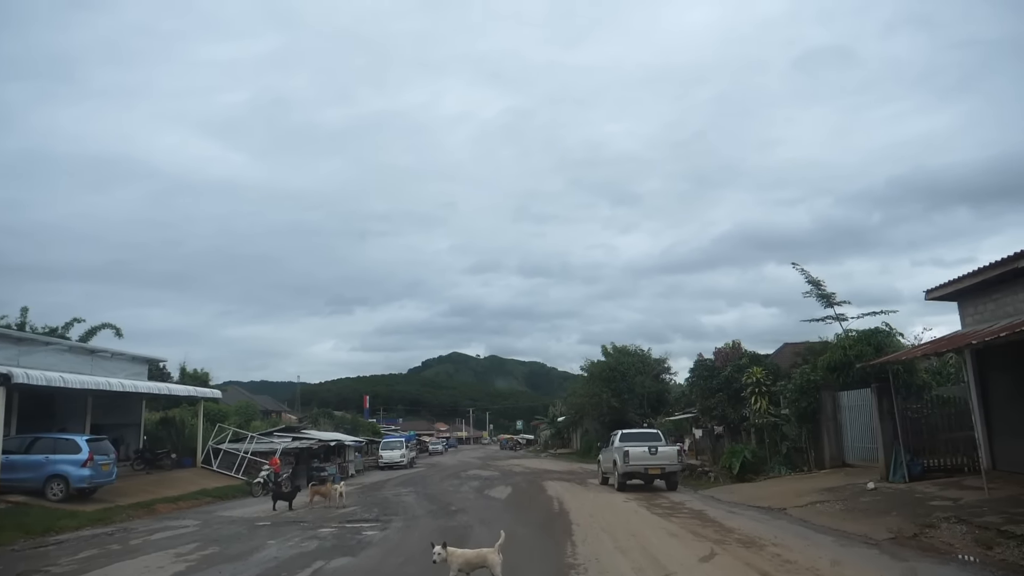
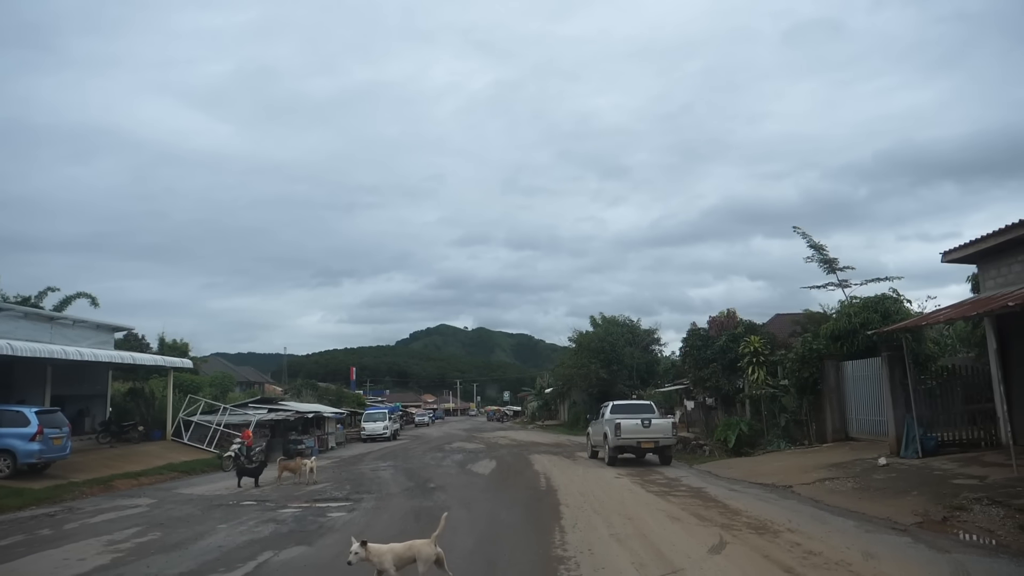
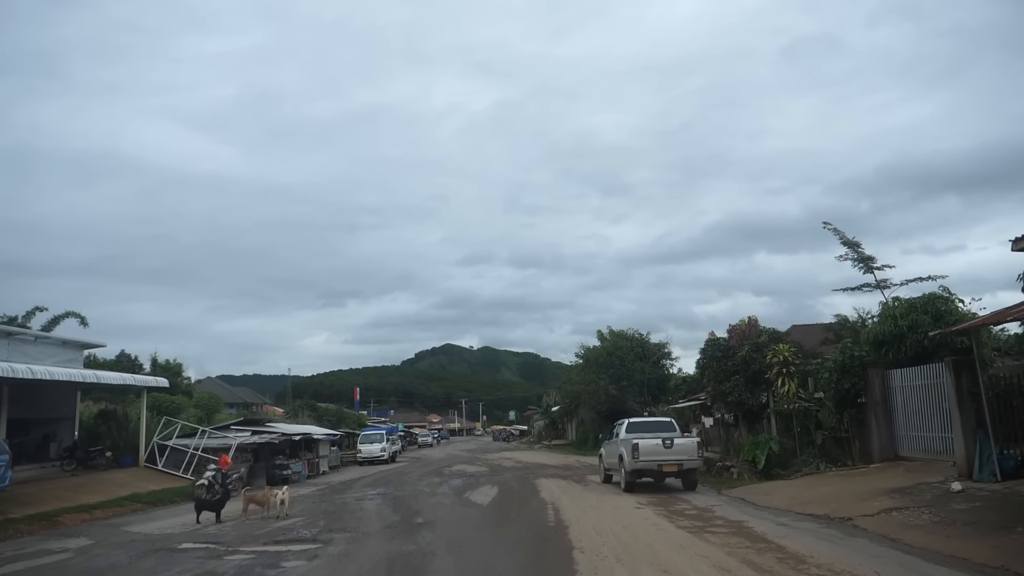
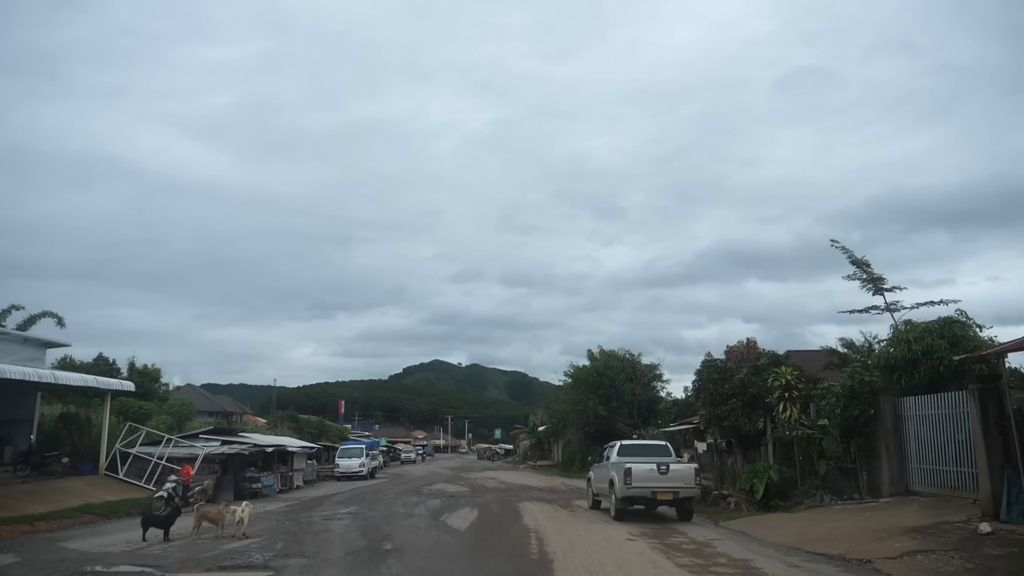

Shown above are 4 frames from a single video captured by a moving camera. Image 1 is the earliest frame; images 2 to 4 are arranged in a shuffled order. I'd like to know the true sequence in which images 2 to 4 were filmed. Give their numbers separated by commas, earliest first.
2, 3, 4
